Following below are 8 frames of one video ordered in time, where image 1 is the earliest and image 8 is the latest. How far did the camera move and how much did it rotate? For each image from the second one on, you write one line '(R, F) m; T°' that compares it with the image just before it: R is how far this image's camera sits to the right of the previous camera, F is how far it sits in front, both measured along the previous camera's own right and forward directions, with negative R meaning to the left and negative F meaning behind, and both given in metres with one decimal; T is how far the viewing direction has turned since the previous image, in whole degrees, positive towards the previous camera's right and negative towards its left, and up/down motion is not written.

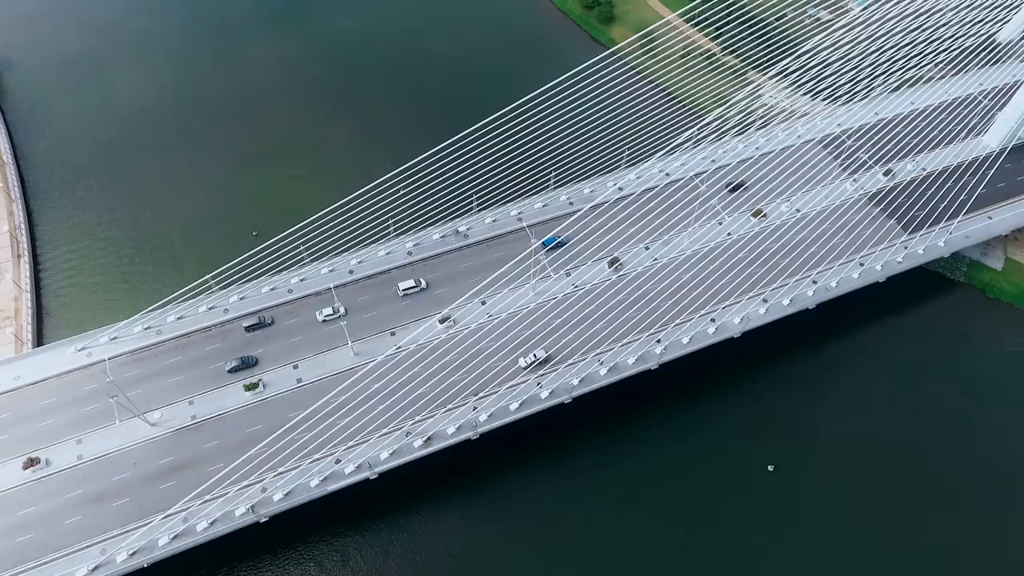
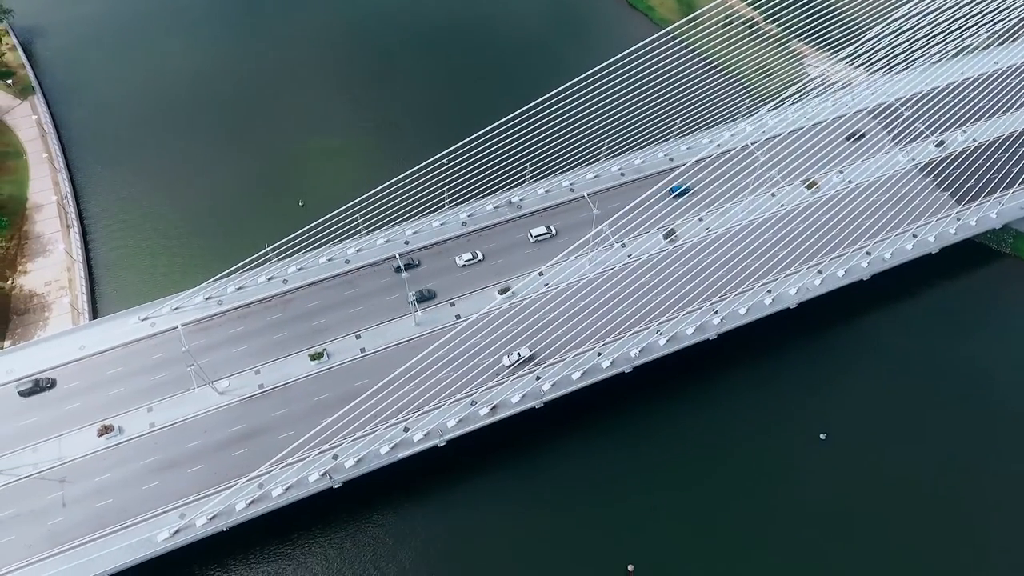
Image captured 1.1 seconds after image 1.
(-4.5, -0.3) m; 0°
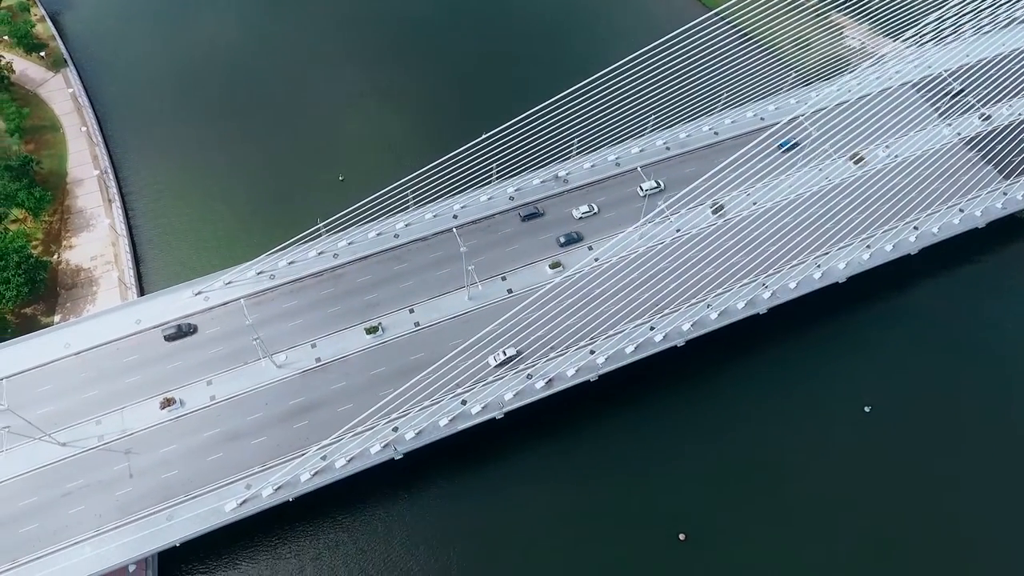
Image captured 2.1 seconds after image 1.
(-4.0, -0.2) m; 0°
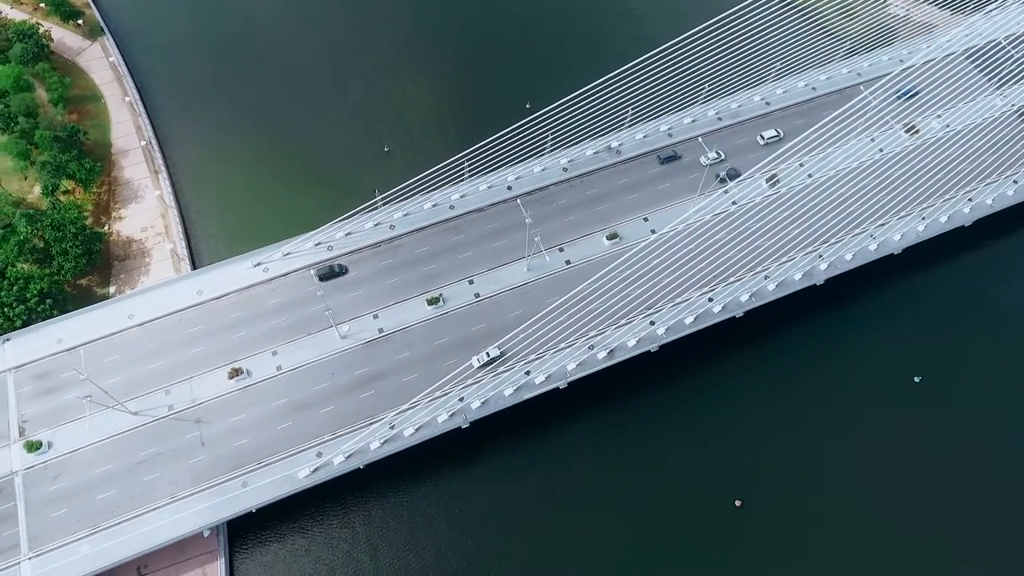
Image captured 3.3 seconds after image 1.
(-4.5, -0.2) m; 0°
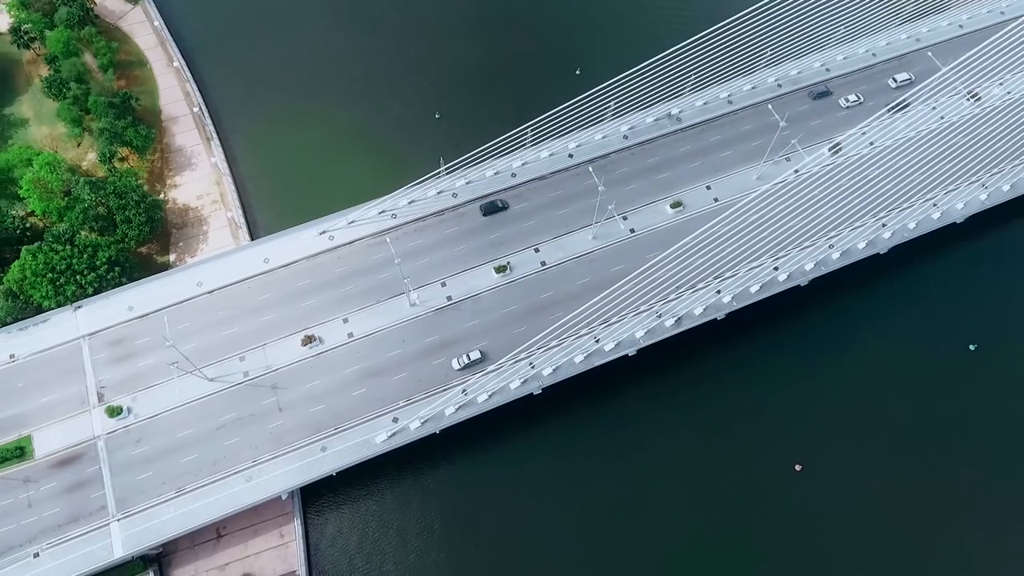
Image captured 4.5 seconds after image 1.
(-5.0, -0.2) m; 0°
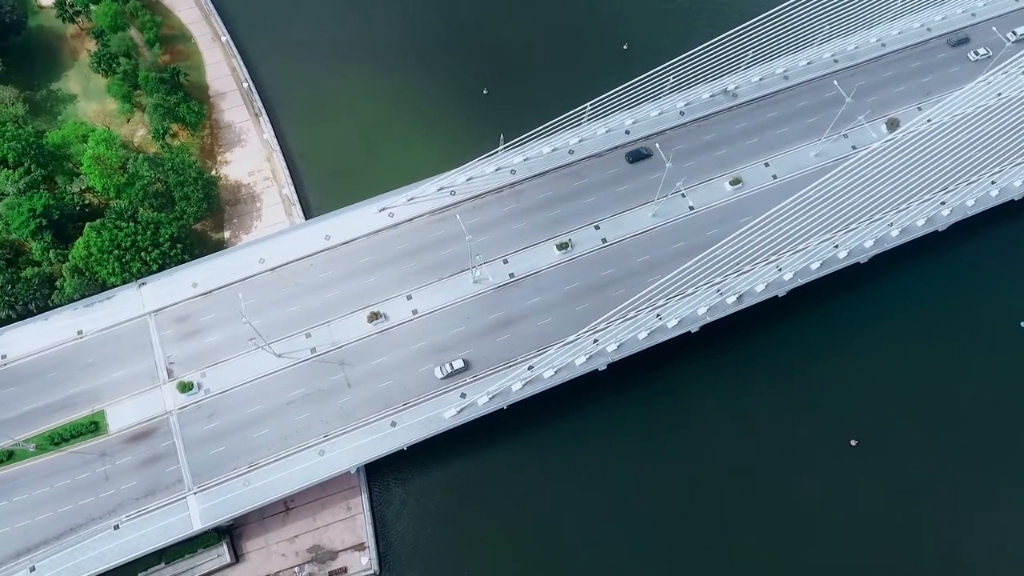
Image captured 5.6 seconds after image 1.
(-4.5, -0.2) m; 0°
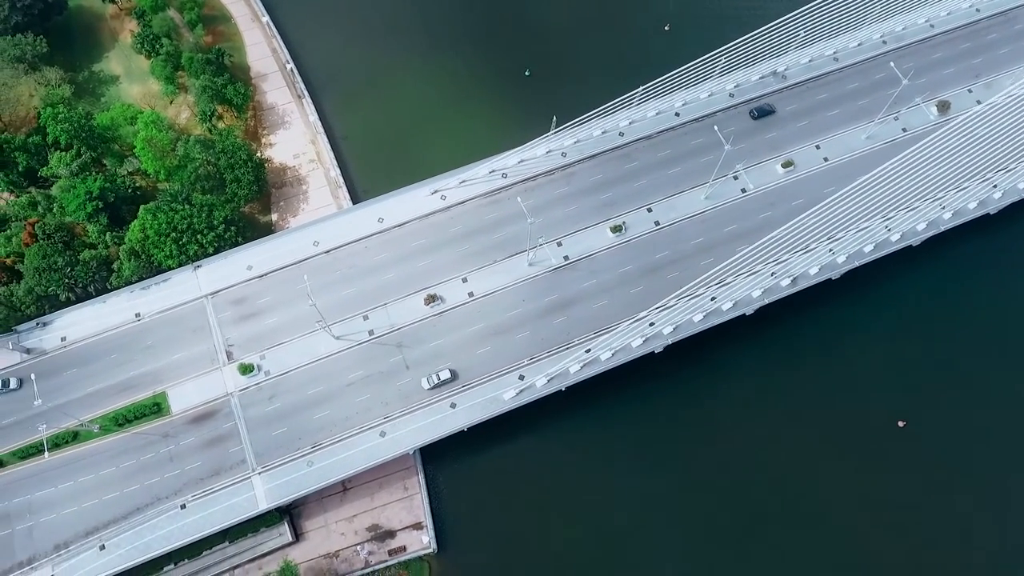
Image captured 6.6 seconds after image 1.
(-4.0, -0.2) m; 0°
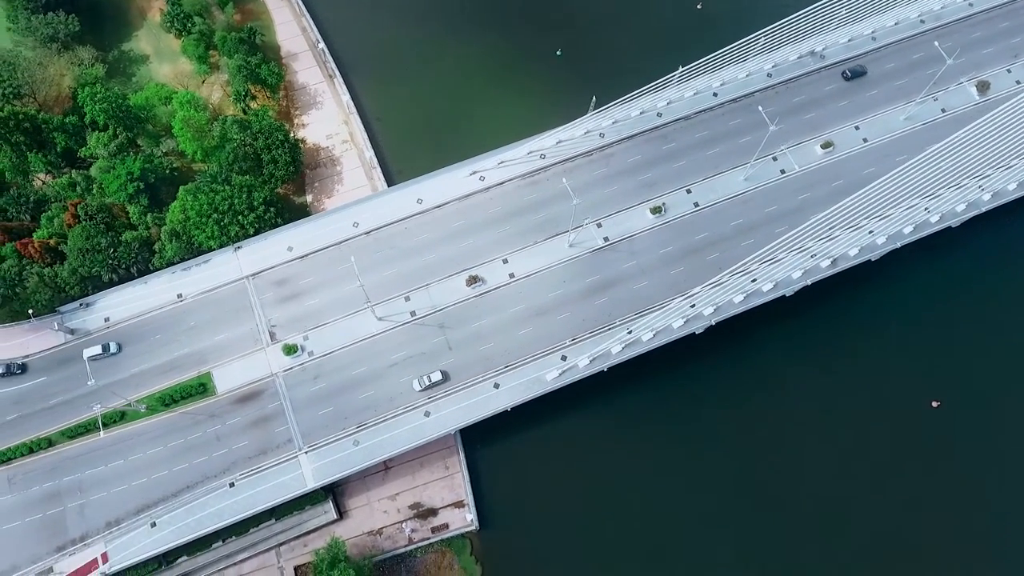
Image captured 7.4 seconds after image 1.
(-2.9, -0.1) m; 0°
